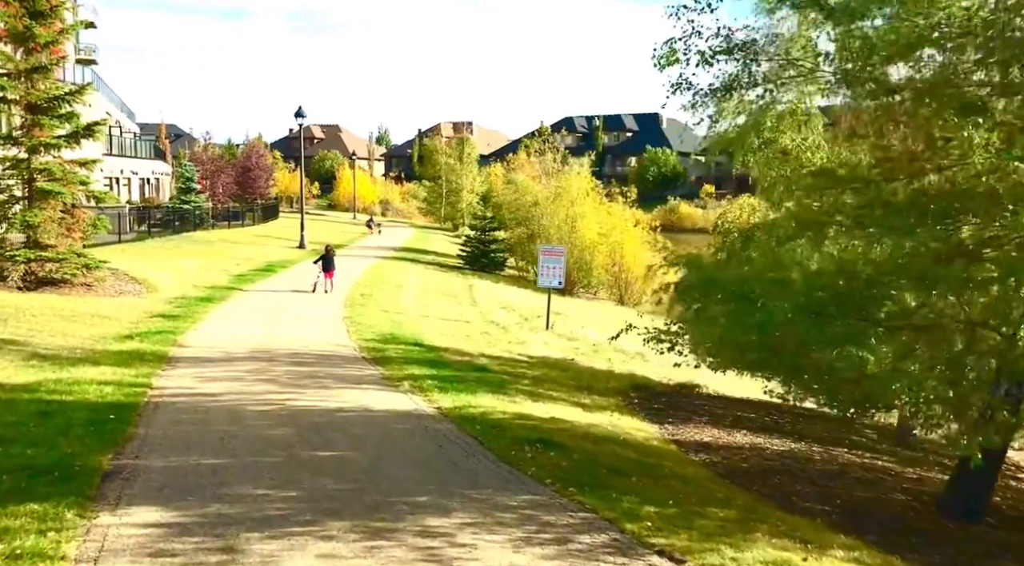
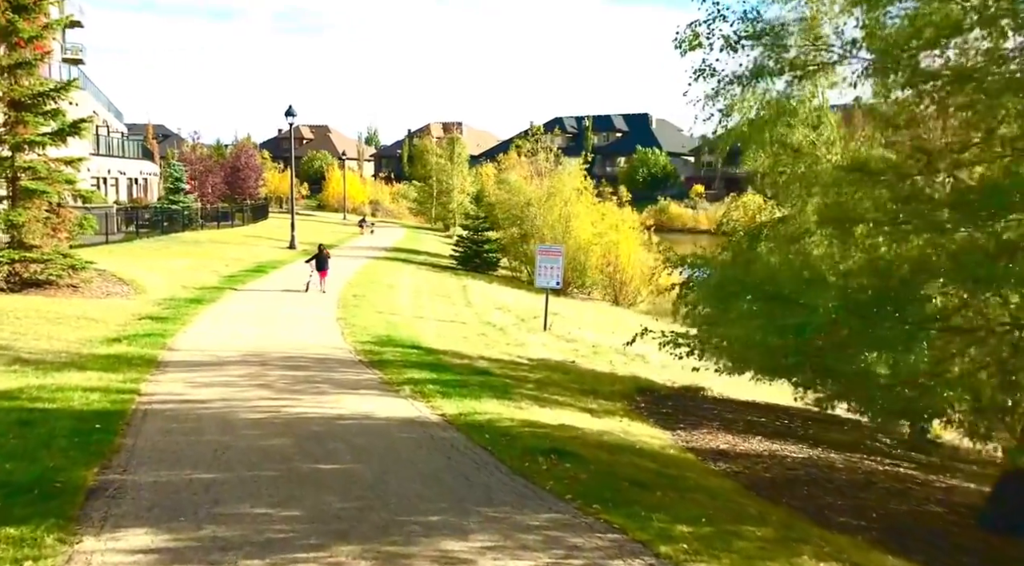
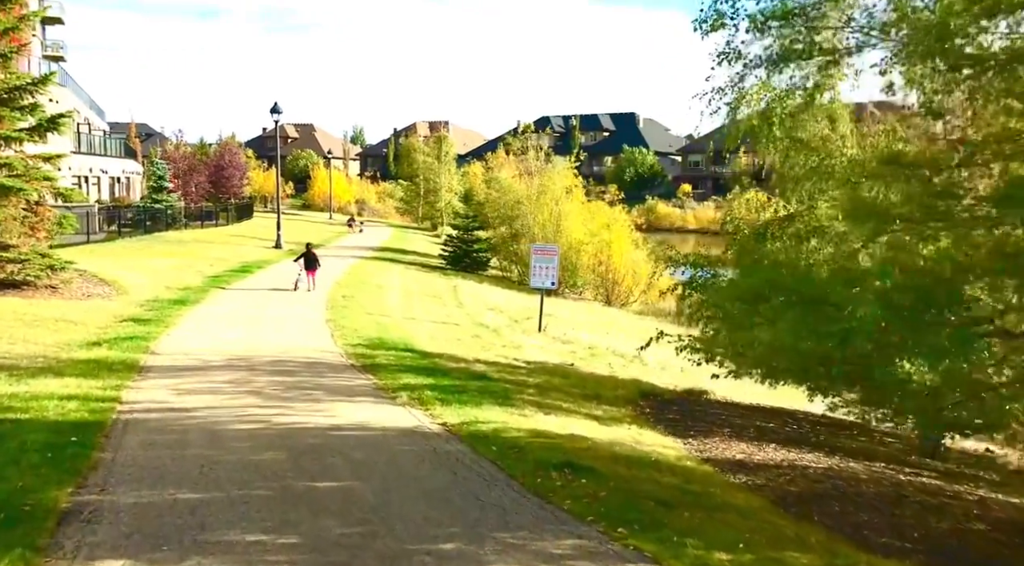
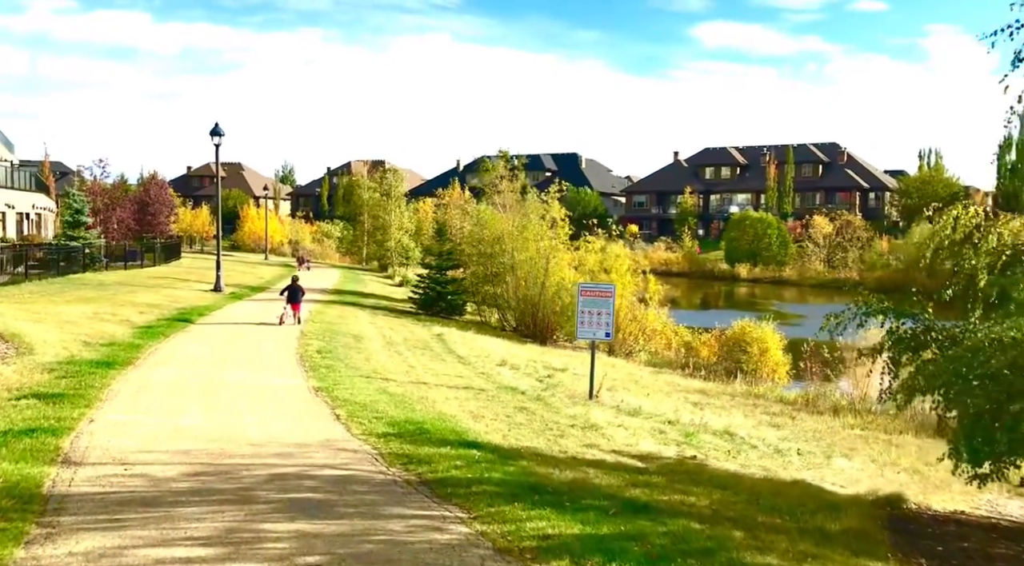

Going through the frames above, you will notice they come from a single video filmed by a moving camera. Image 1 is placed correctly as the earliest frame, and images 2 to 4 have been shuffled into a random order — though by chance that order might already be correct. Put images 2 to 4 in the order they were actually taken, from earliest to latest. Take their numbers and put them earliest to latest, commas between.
2, 3, 4
